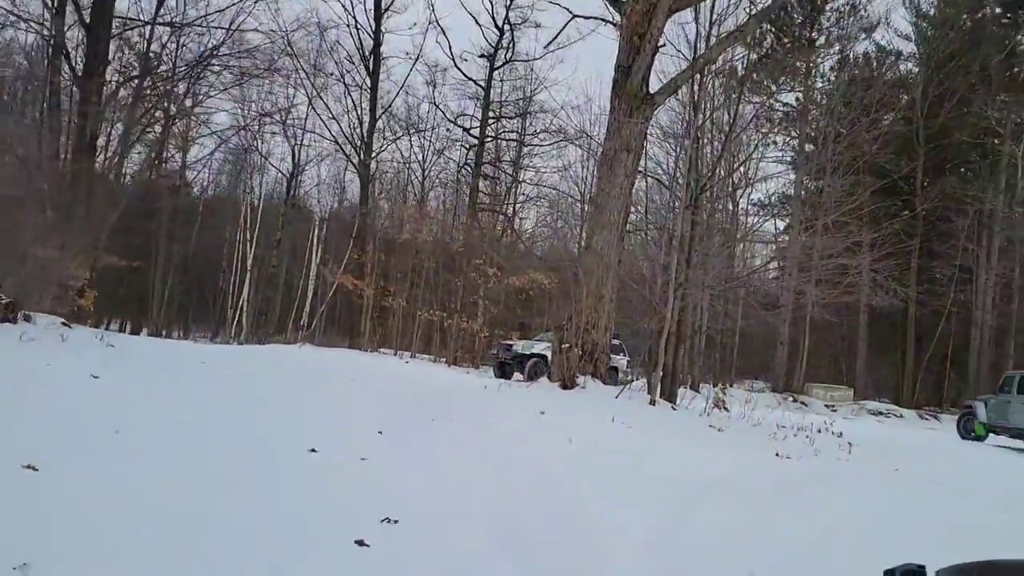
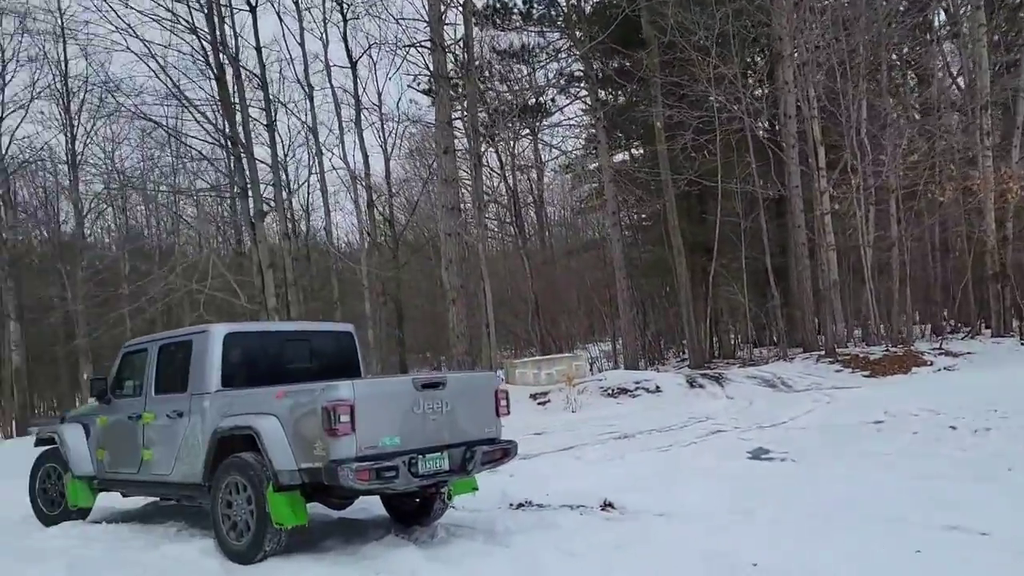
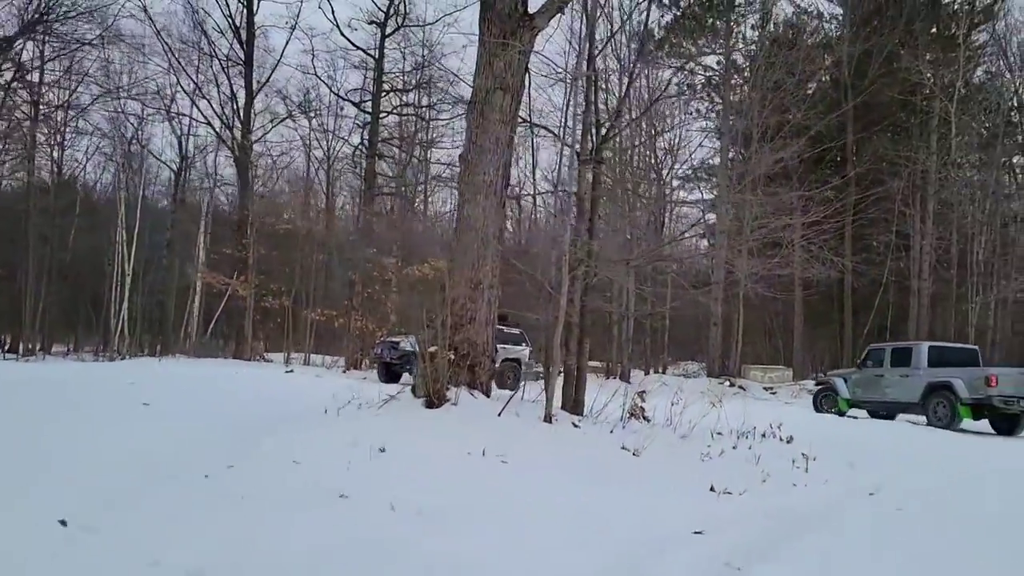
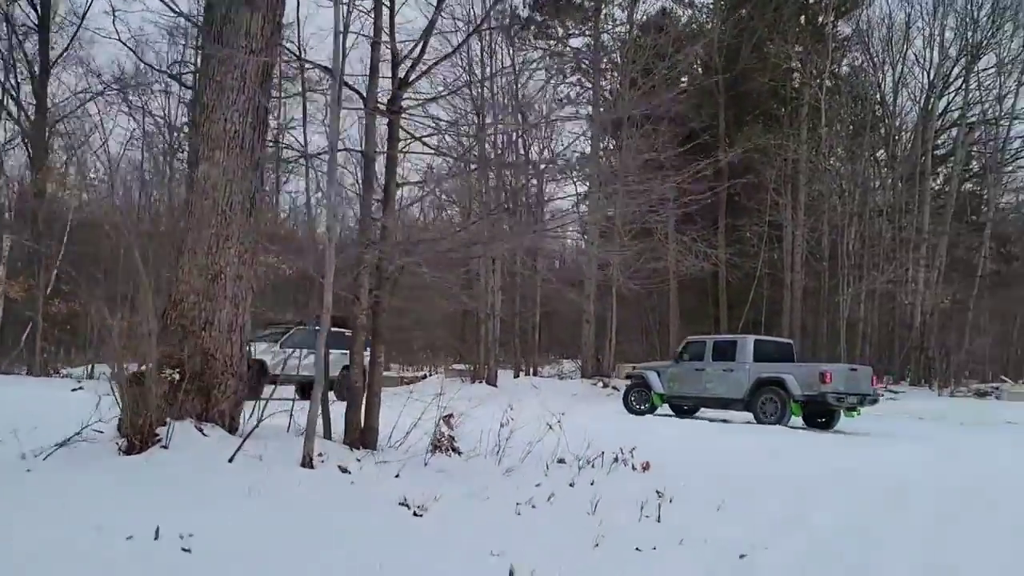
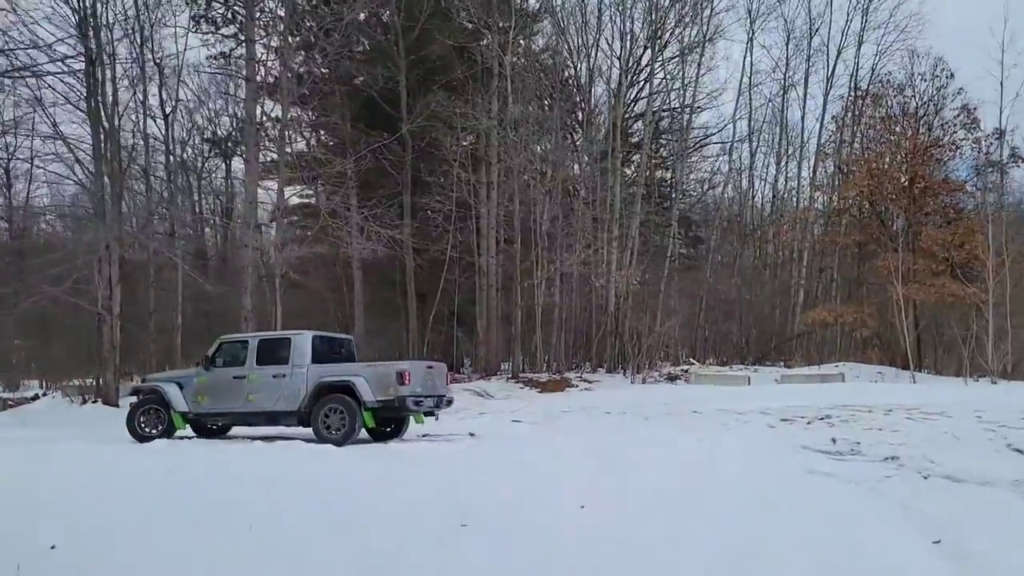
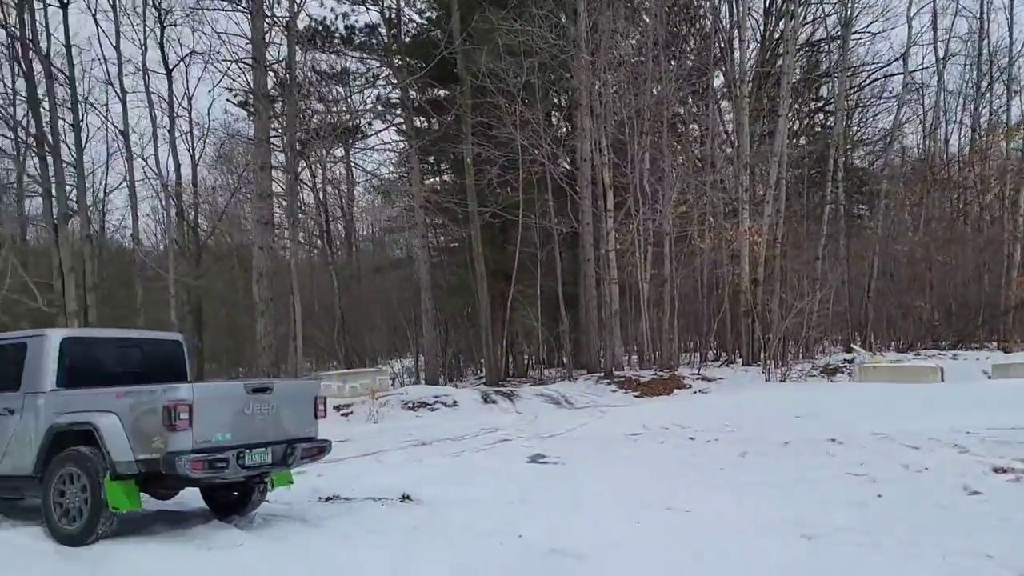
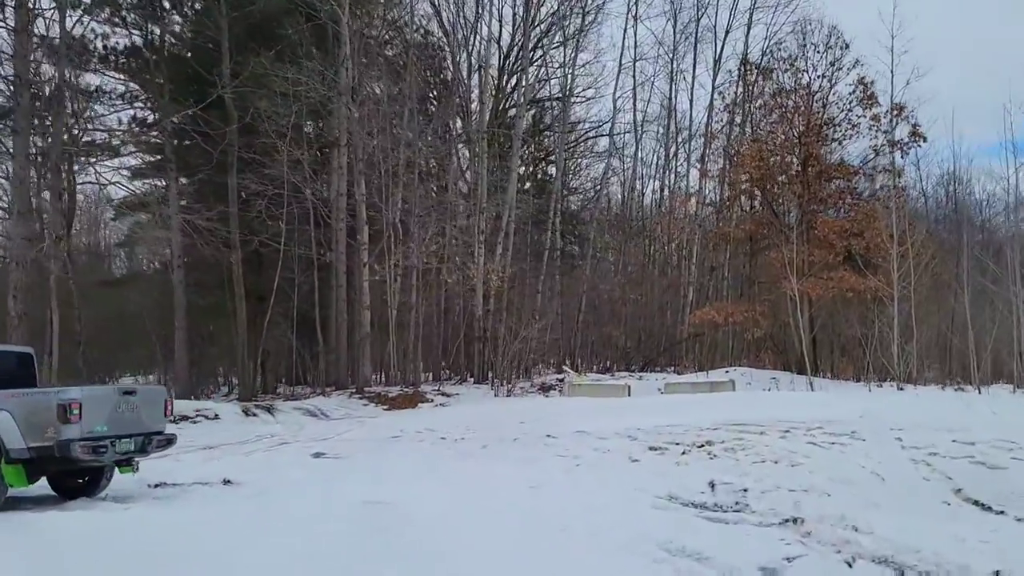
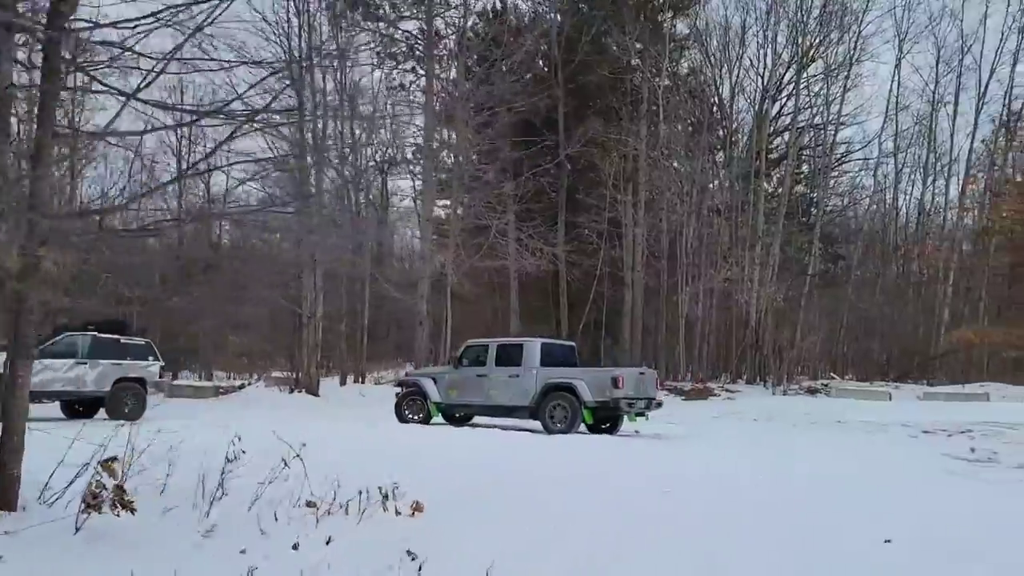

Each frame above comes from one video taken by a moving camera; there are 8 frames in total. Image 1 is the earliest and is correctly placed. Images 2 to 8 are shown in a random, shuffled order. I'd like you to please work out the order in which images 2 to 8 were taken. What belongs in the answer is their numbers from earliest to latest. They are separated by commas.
3, 4, 8, 5, 7, 6, 2
